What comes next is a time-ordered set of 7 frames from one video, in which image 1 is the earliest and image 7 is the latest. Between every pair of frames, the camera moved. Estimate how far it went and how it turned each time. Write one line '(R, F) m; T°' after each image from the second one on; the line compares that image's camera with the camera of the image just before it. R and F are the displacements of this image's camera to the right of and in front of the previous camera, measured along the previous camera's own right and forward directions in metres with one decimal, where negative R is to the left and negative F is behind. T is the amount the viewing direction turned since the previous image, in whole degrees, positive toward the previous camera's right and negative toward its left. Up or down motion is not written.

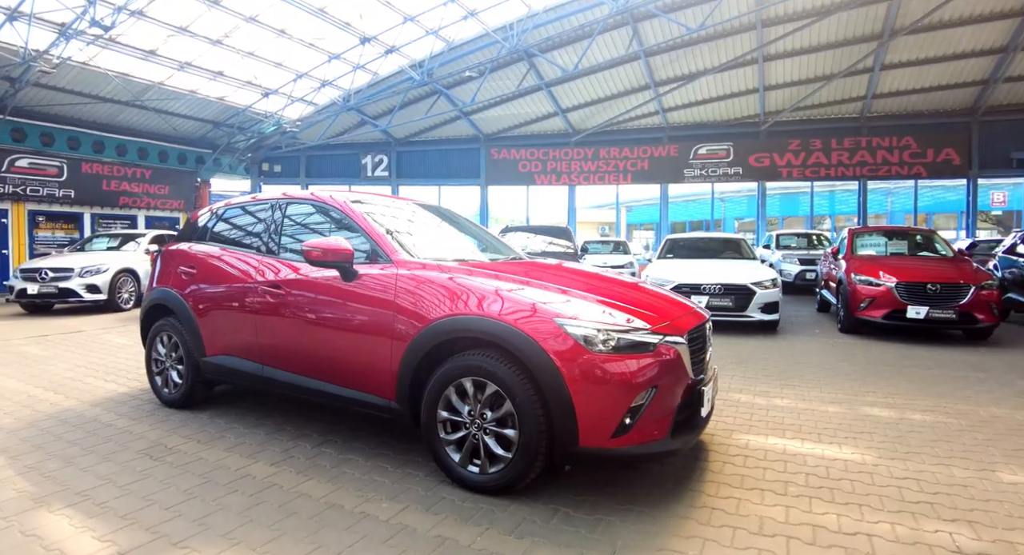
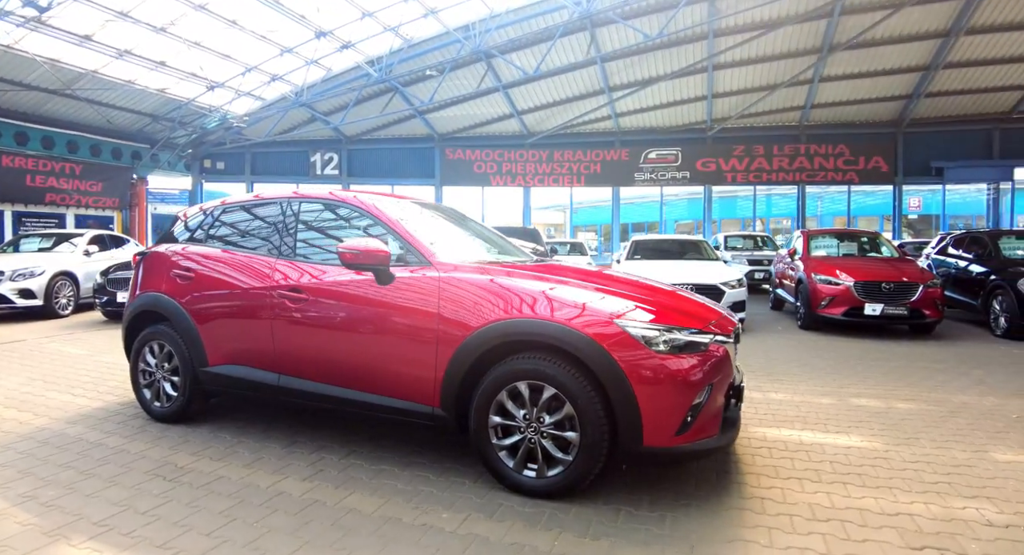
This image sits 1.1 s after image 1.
(-0.6, 0.0) m; +7°
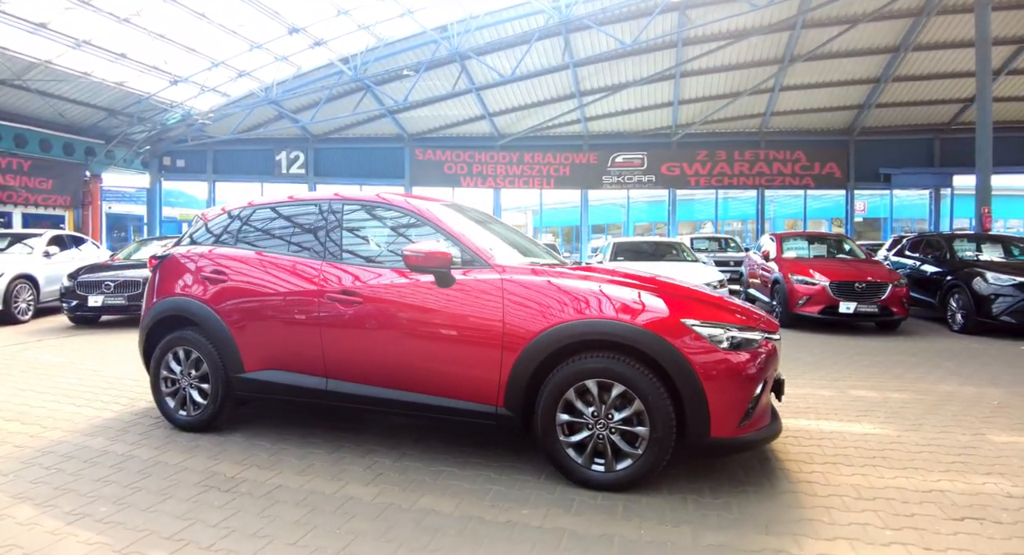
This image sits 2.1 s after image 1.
(-0.6, -0.1) m; +5°
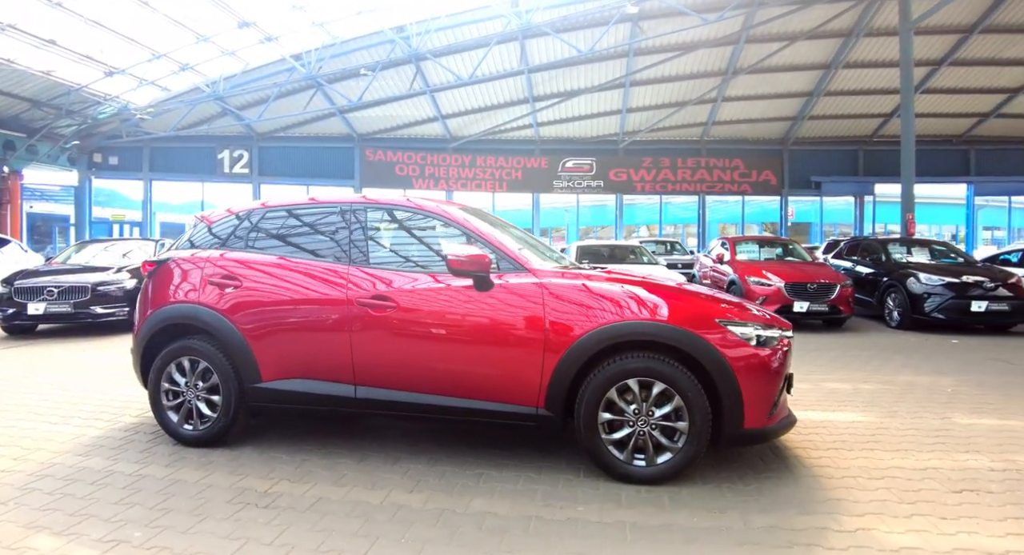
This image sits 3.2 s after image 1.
(-0.6, 0.0) m; +7°
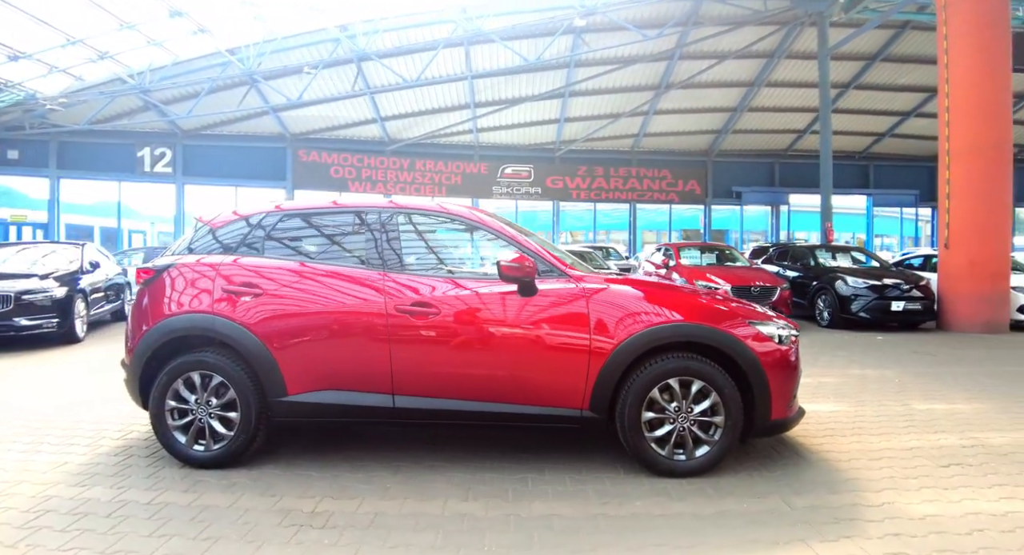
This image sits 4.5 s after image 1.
(-0.7, 0.0) m; +8°
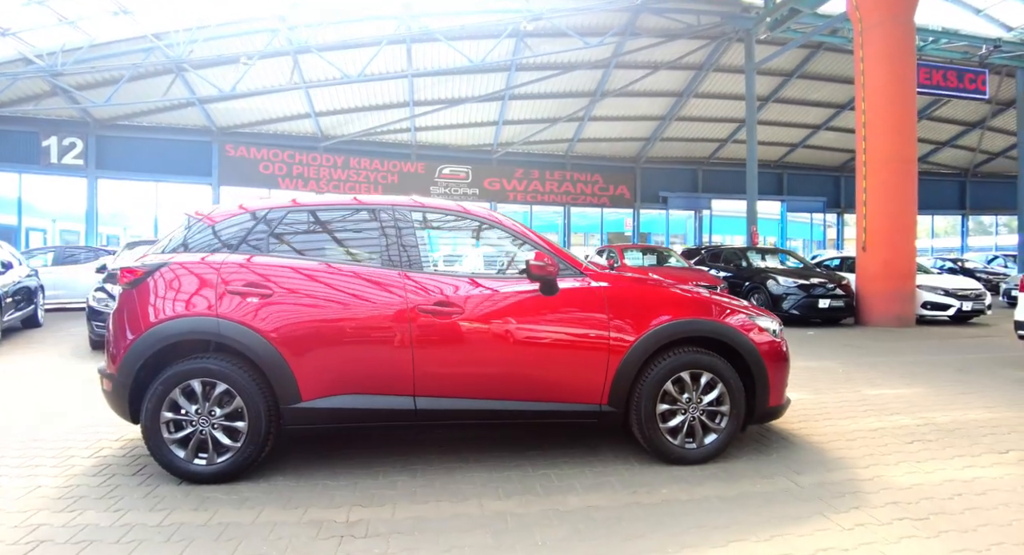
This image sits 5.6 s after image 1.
(-0.6, 0.0) m; +8°
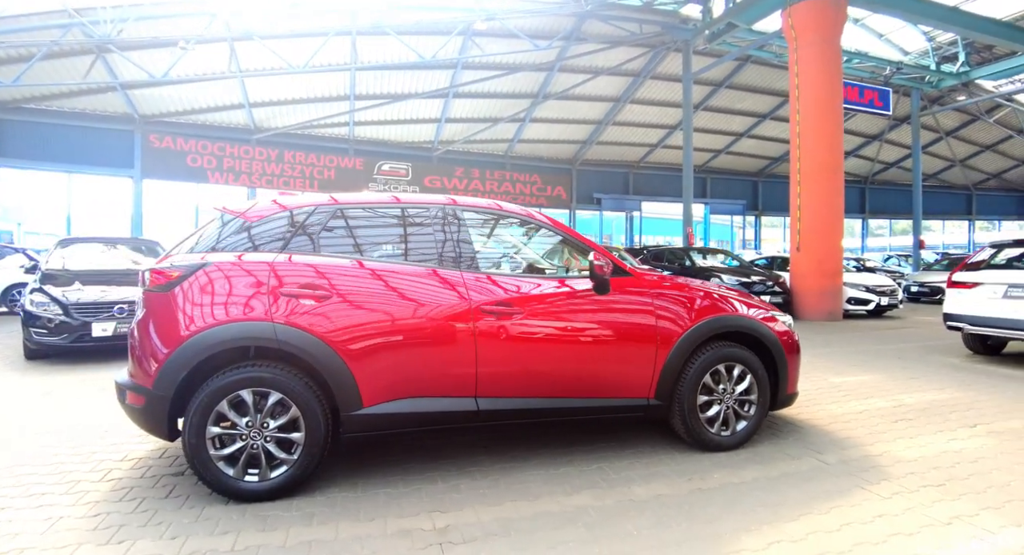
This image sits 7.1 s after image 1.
(-0.8, 0.0) m; +8°
